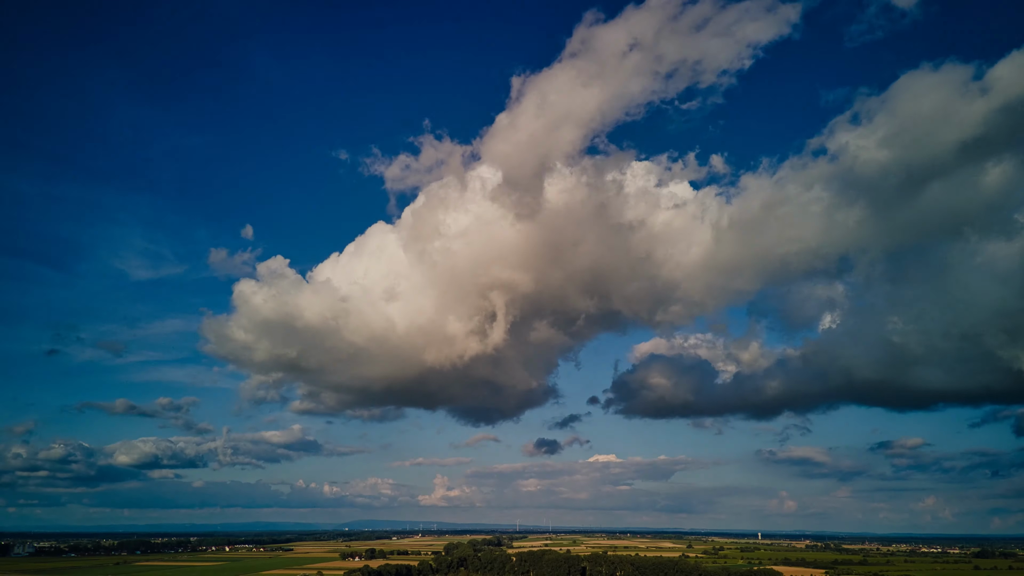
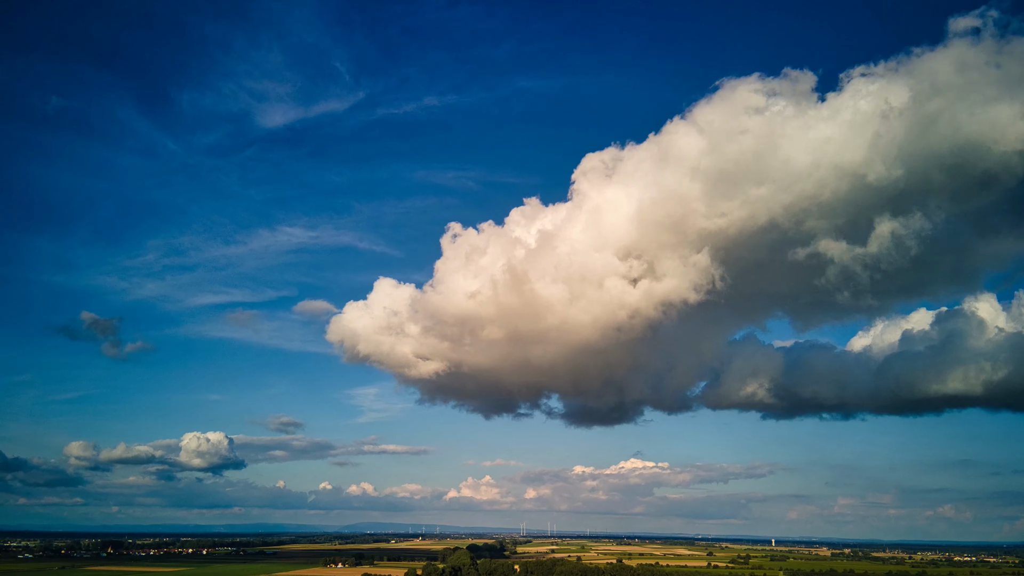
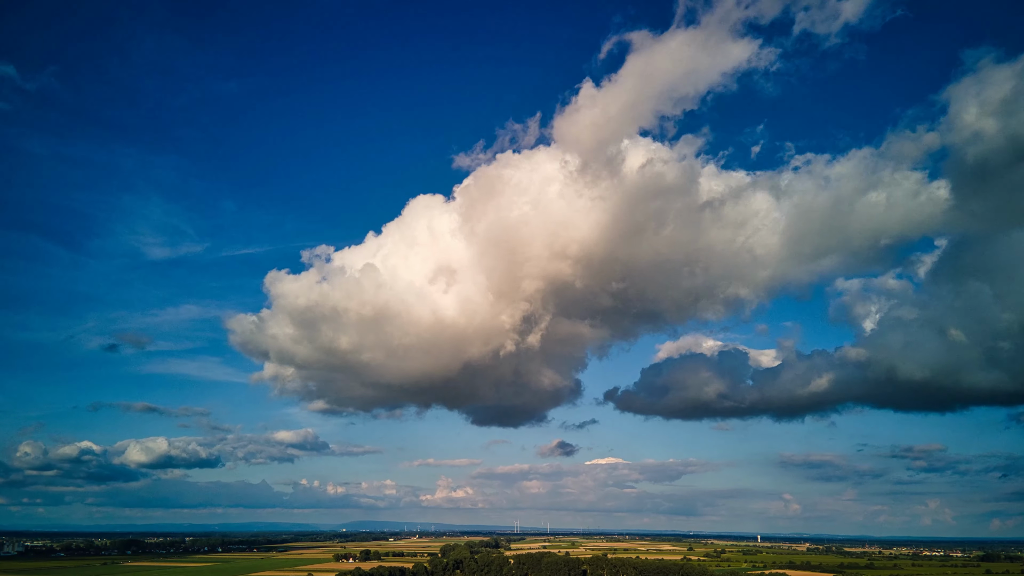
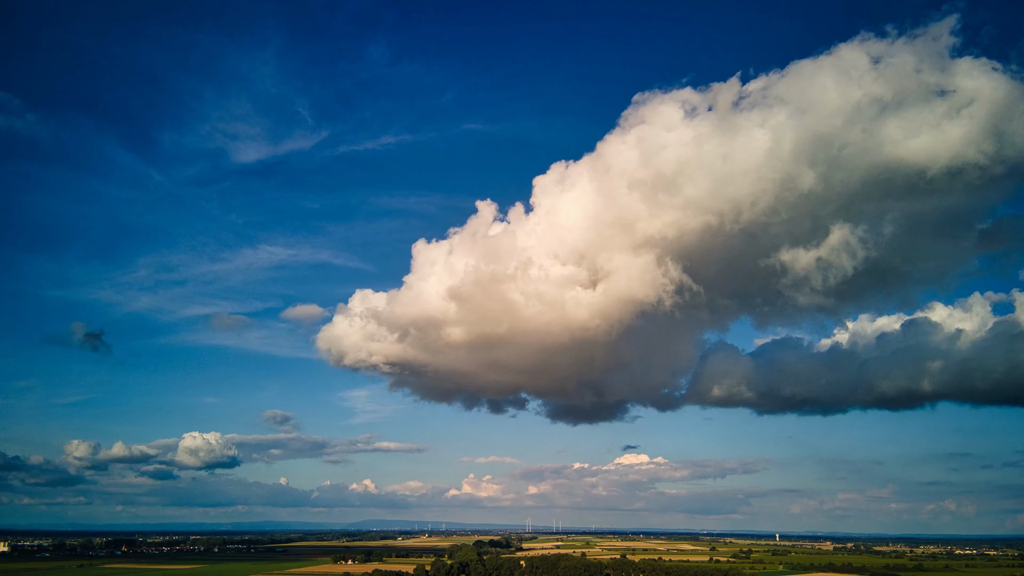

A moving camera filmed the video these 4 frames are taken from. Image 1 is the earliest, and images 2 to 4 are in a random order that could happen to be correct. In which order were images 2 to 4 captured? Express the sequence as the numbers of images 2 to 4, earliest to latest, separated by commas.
3, 4, 2
